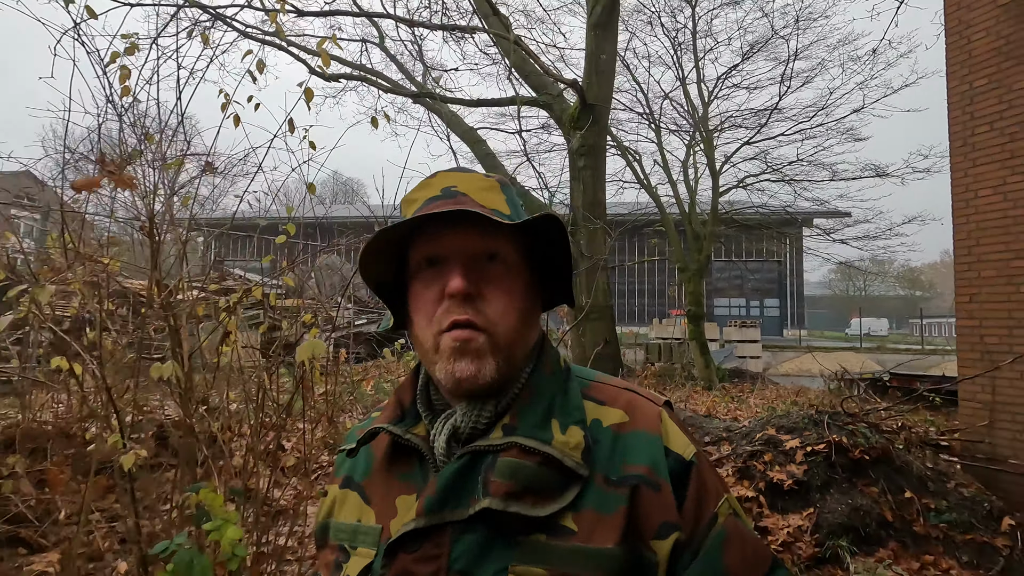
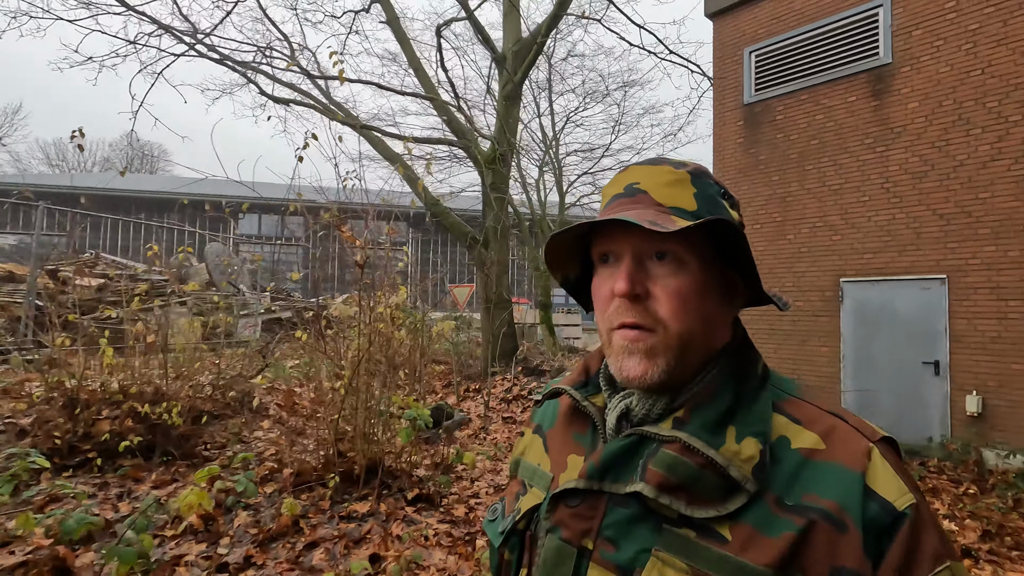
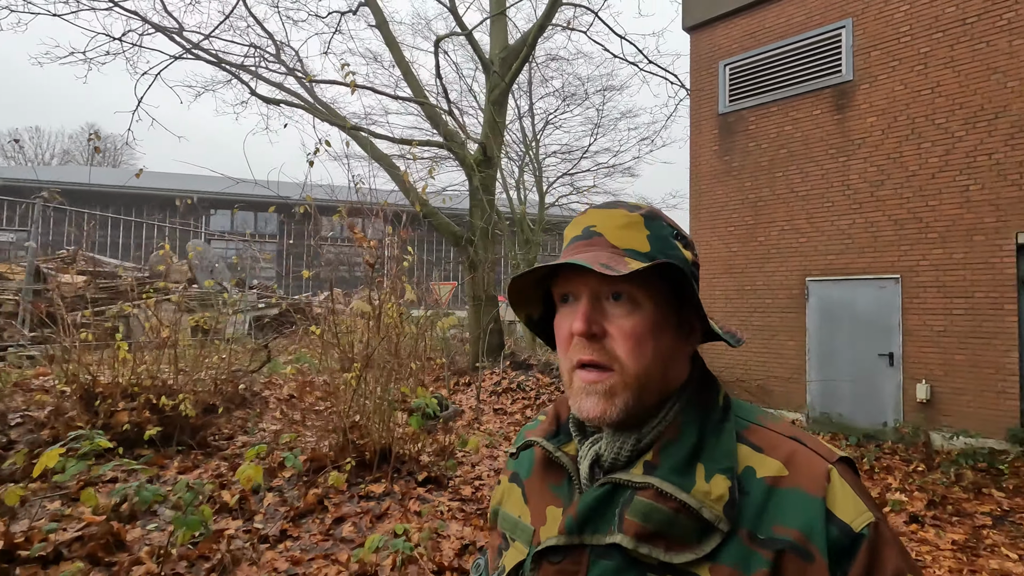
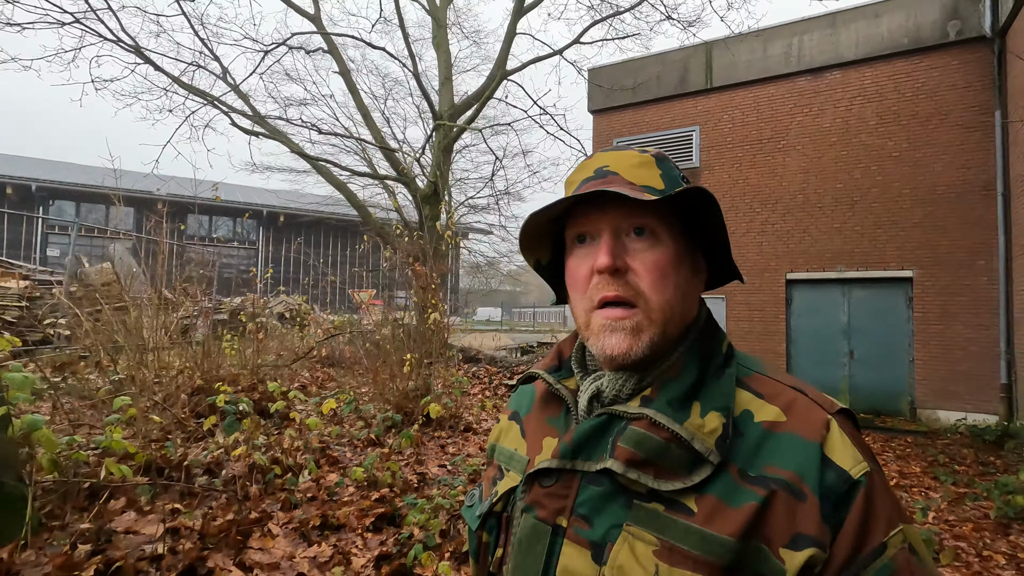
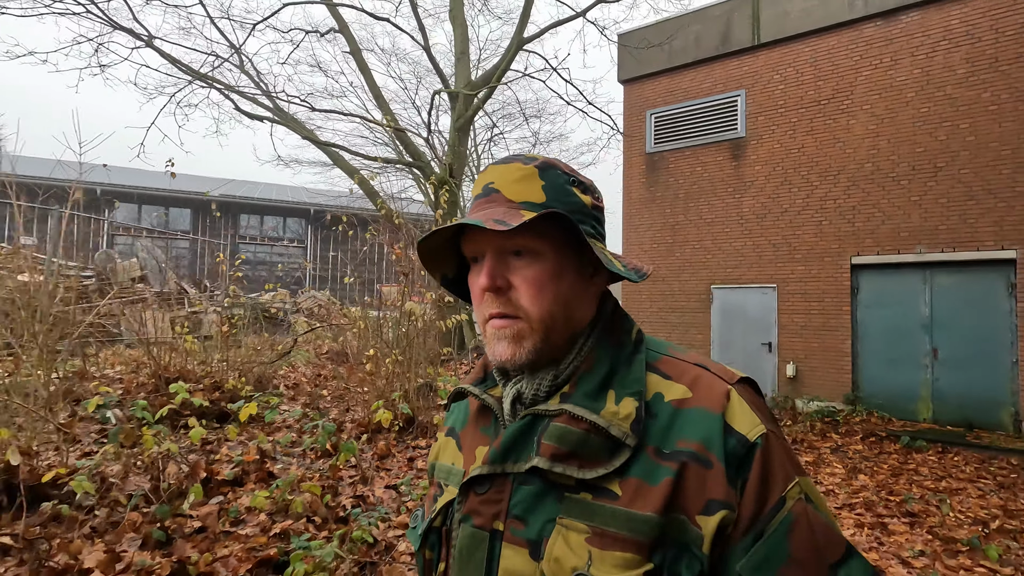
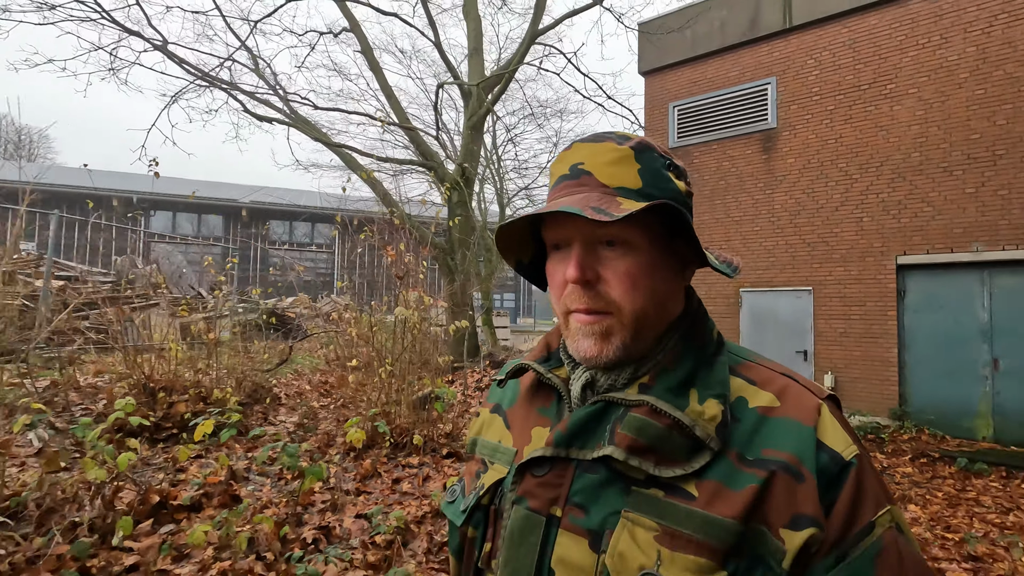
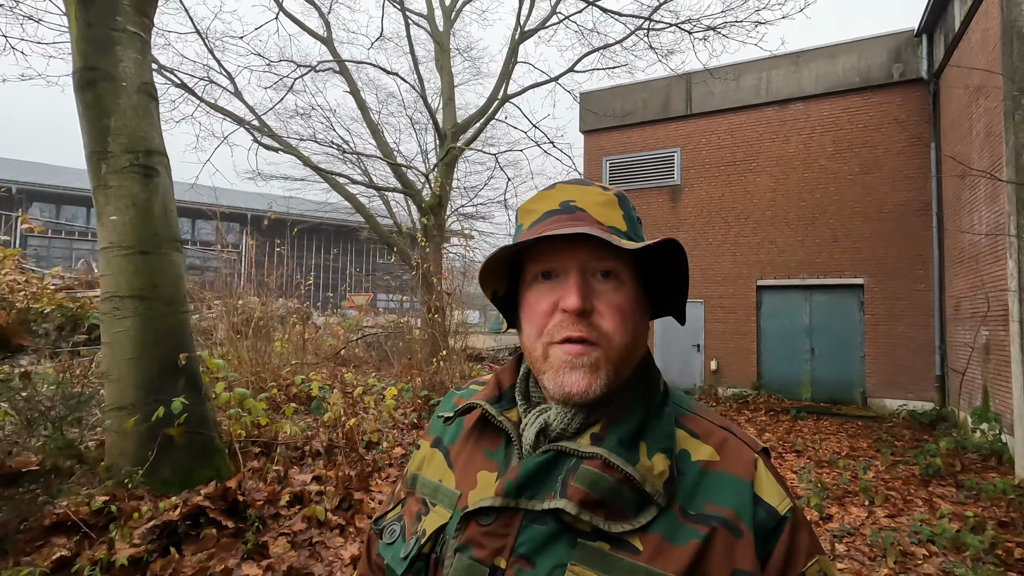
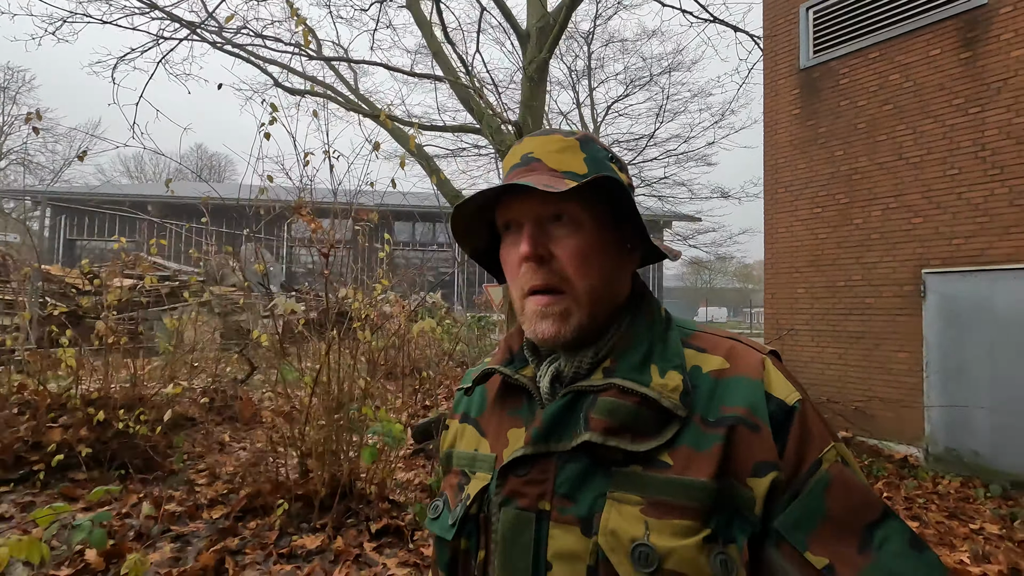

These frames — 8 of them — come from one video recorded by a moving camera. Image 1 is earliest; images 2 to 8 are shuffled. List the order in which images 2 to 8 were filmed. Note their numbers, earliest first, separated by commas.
8, 2, 3, 6, 5, 4, 7
